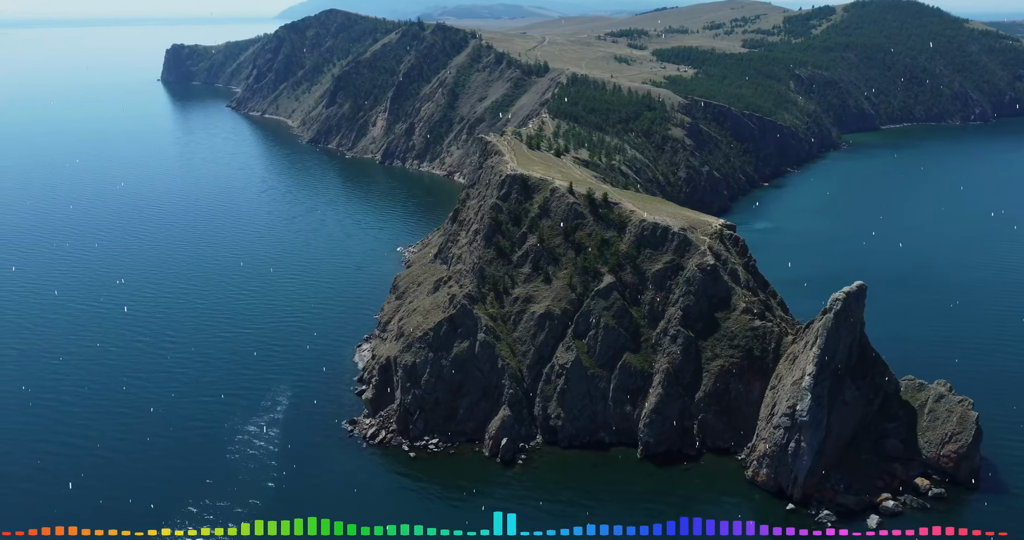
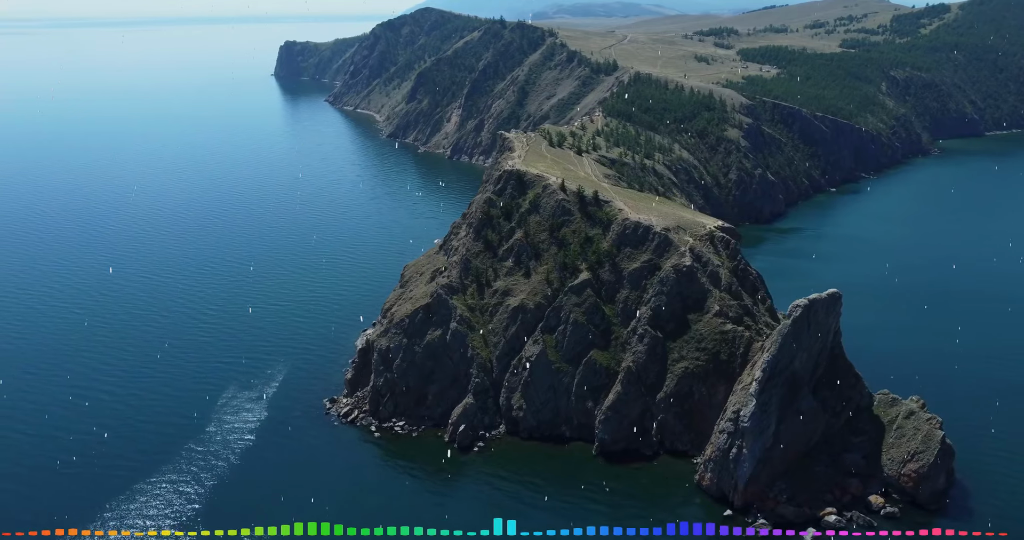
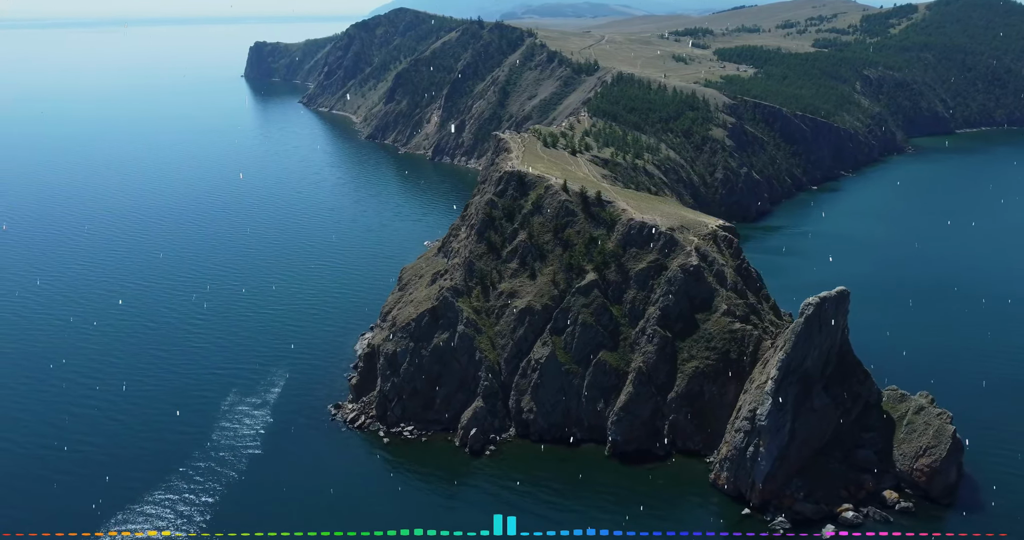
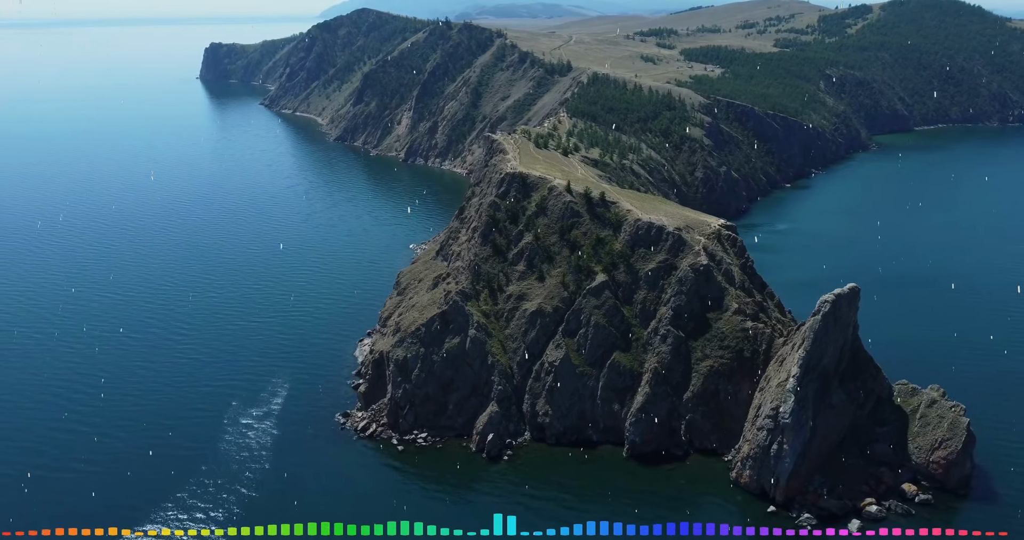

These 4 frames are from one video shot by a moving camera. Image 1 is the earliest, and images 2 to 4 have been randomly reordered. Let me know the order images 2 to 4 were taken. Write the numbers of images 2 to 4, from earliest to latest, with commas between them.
4, 3, 2
